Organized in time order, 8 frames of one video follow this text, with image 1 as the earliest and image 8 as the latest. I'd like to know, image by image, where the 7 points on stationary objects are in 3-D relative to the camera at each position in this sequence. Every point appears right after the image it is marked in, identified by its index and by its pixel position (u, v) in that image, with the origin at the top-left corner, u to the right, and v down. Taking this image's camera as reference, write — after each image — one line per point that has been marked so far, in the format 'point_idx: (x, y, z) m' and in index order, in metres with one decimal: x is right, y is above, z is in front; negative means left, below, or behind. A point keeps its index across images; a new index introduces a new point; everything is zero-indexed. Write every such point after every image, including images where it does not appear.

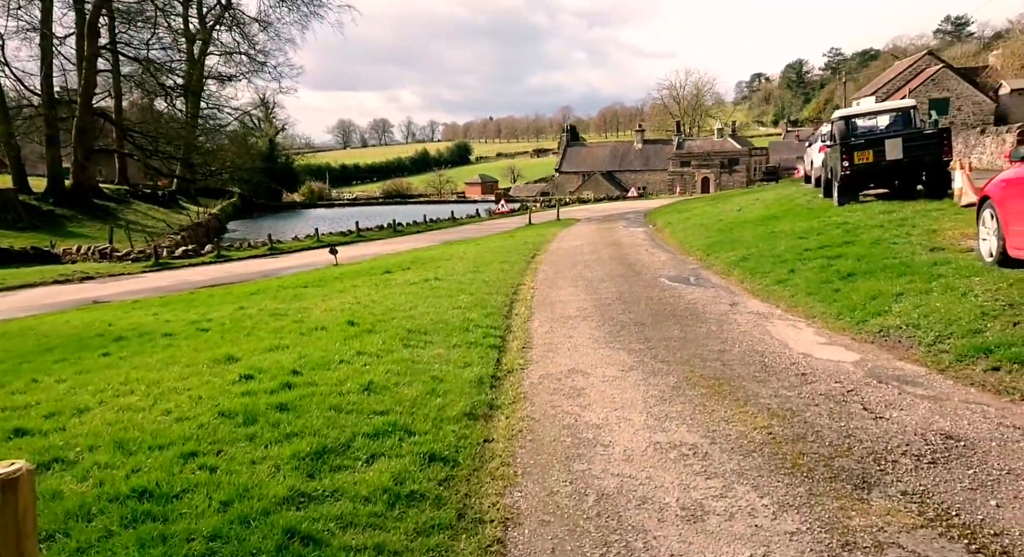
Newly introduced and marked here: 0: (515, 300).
0: (0.0, -0.3, +10.6) m
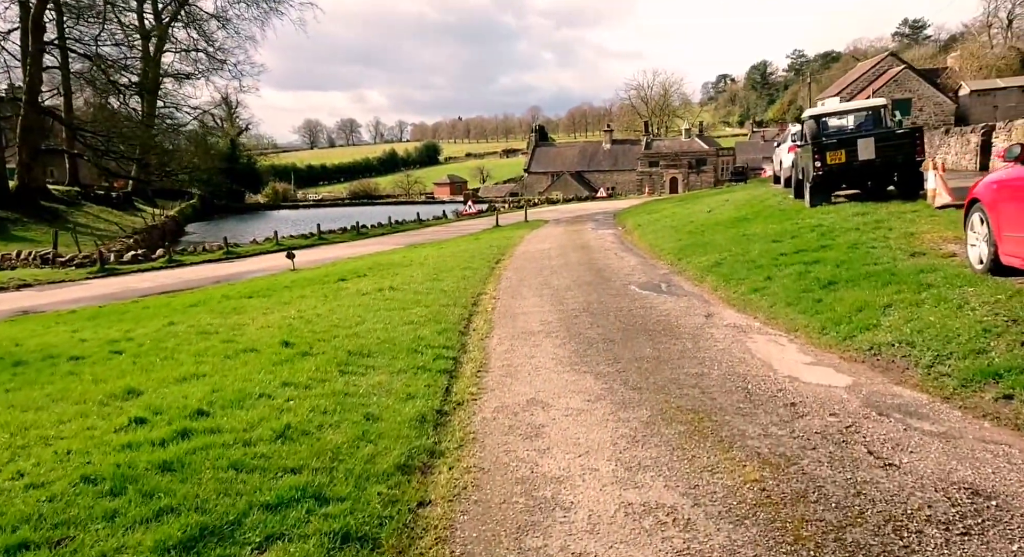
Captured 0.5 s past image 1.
0: (-0.5, -0.5, +9.8) m
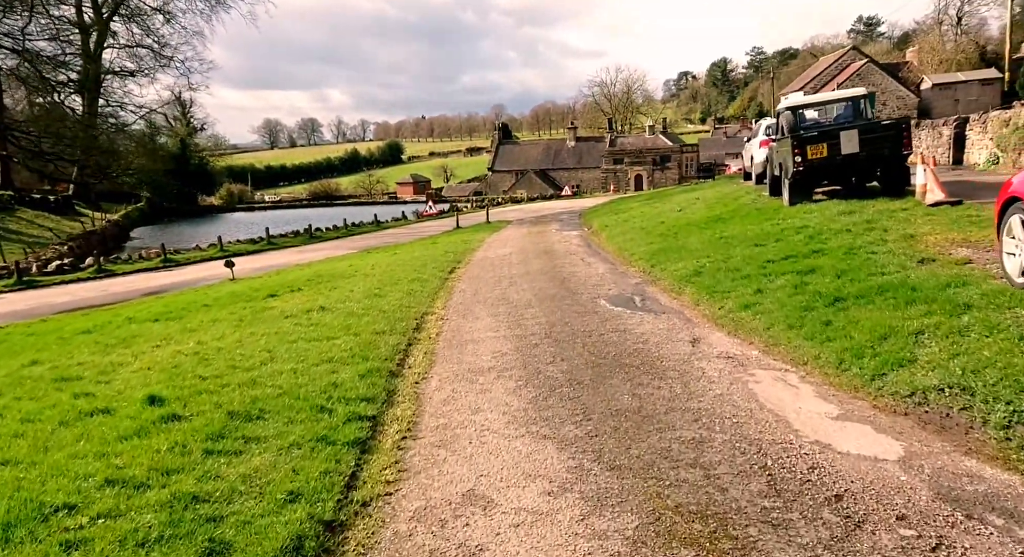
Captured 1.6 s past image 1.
0: (-1.1, -0.7, +8.1) m
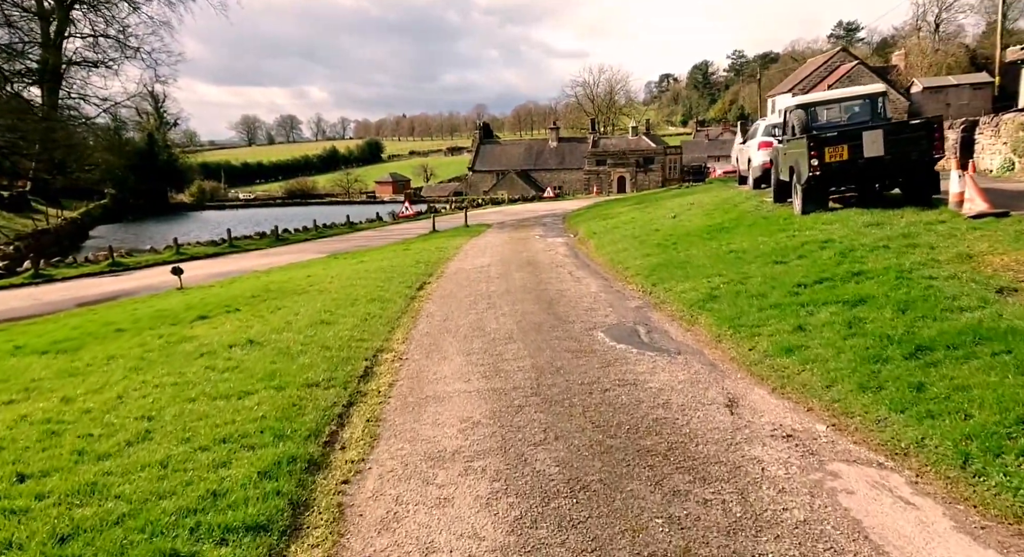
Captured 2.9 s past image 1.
0: (-1.3, -1.0, +6.1) m
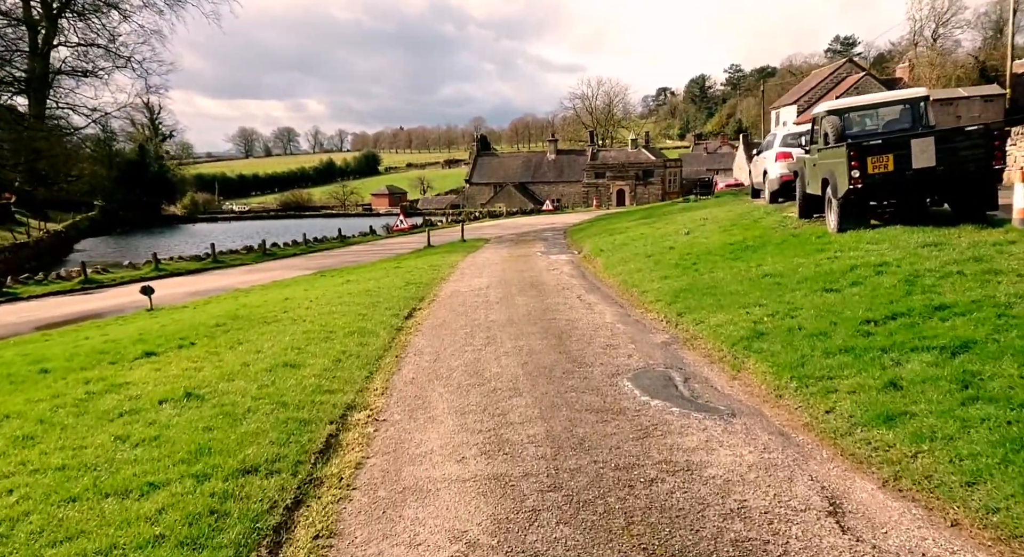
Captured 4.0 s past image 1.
0: (-1.3, -1.3, +4.4) m
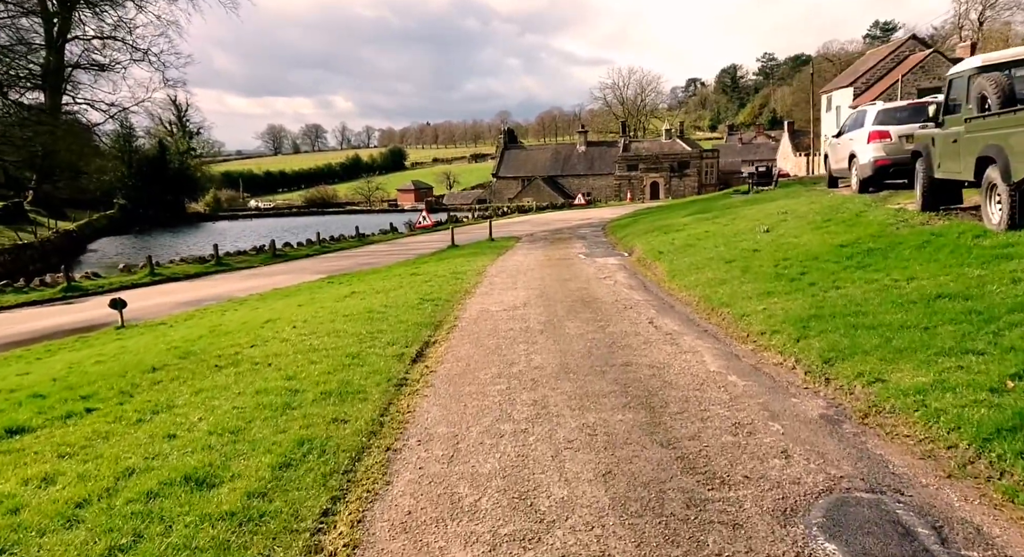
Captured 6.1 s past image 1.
0: (-0.9, -1.7, +1.0) m
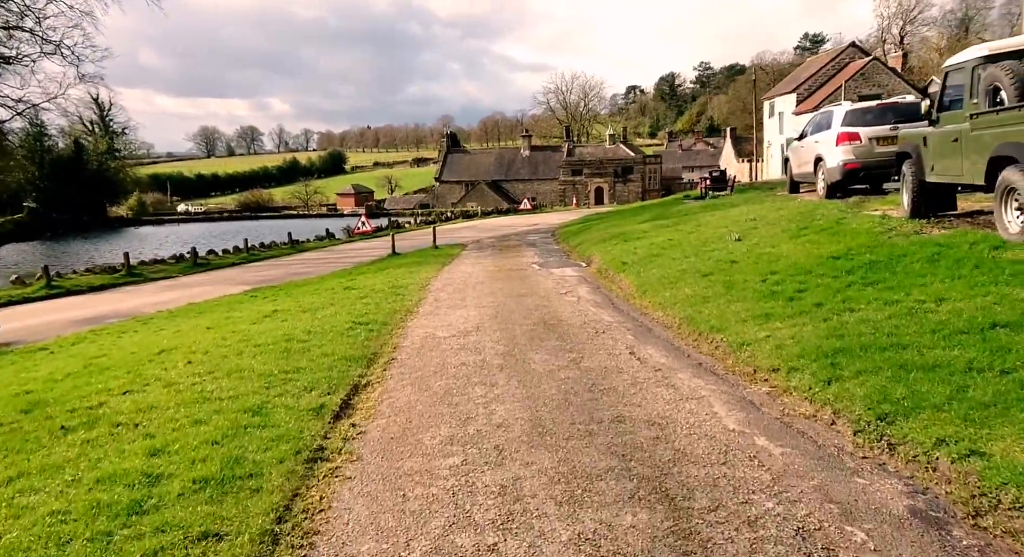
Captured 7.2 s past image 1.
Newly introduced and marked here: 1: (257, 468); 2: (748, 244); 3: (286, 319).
0: (-0.8, -1.9, -1.0) m
1: (-1.7, -1.2, +4.7) m
2: (+4.6, +0.7, +14.0) m
3: (-3.7, -0.7, +11.7) m
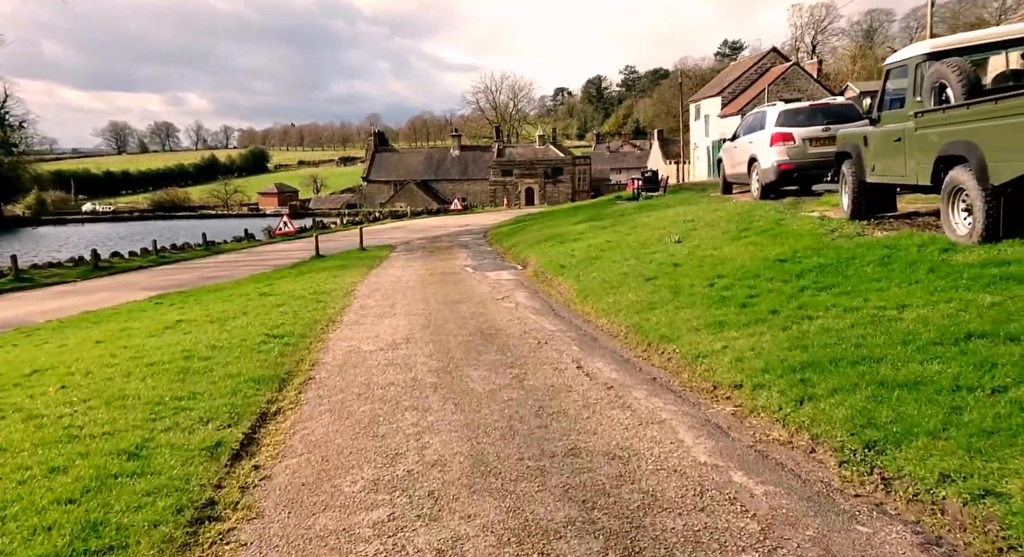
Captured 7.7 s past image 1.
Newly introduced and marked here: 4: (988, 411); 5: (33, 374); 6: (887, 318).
0: (-0.5, -1.9, -1.9) m
1: (-2.0, -1.3, +3.7) m
2: (+3.4, +0.6, +13.5) m
3: (-4.7, -0.8, +10.4) m
4: (+3.1, -0.8, +4.5) m
5: (-5.7, -1.1, +8.5) m
6: (+3.7, -0.4, +6.8) m
